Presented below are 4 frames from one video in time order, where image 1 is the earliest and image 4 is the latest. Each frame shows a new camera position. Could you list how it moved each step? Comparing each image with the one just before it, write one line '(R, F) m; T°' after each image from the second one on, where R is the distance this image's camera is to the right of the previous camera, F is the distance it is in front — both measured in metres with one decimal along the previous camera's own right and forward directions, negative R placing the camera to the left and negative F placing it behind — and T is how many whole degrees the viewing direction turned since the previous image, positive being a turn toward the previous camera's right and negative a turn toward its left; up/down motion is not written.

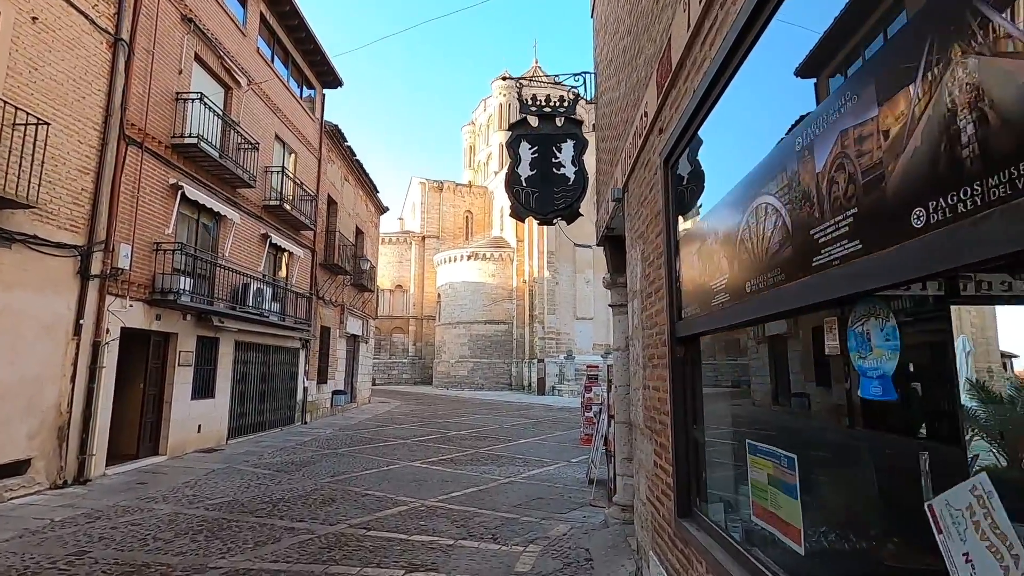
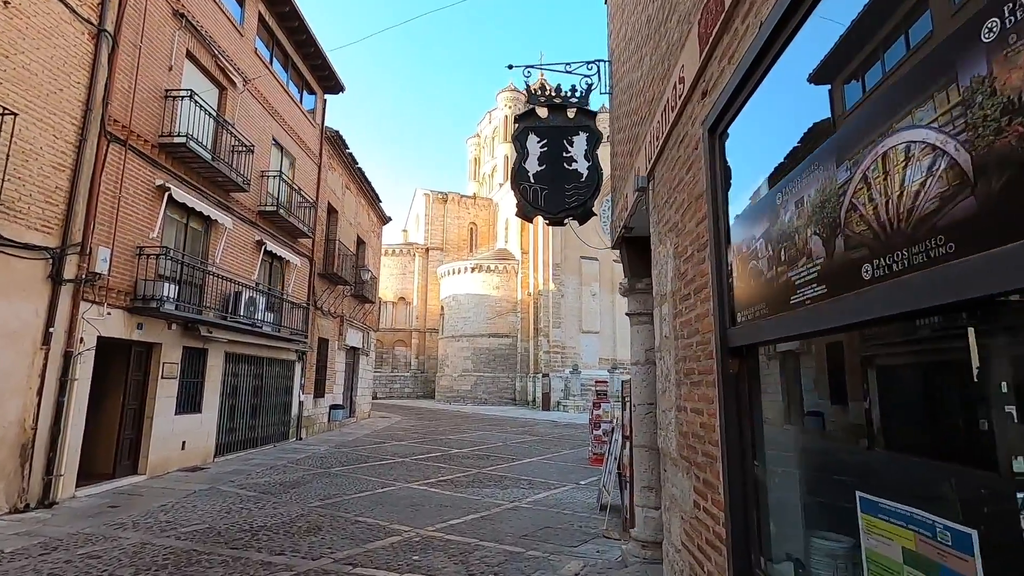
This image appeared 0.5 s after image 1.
(0.0, +0.6) m; 0°
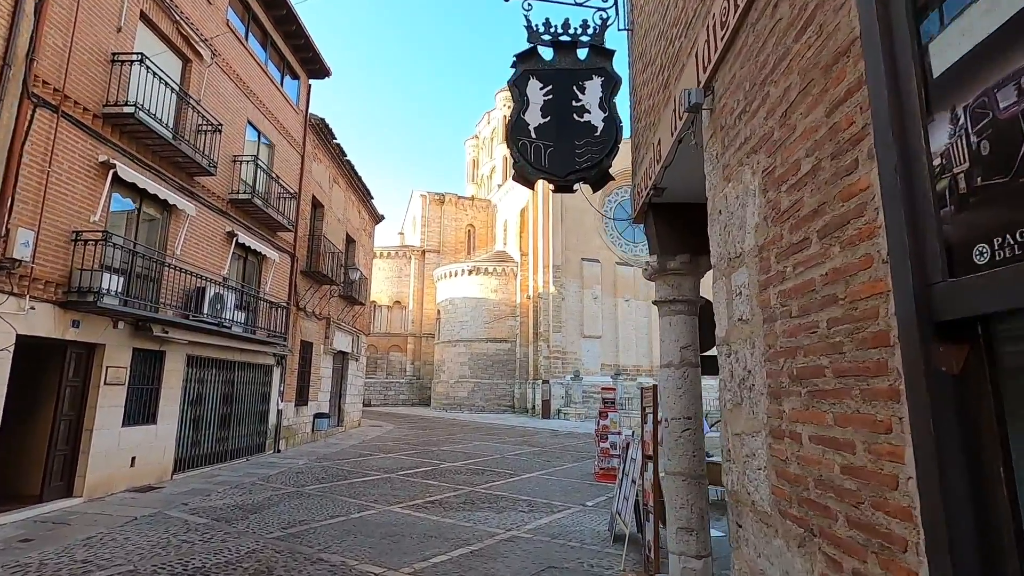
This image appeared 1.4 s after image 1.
(0.0, +1.1) m; 0°
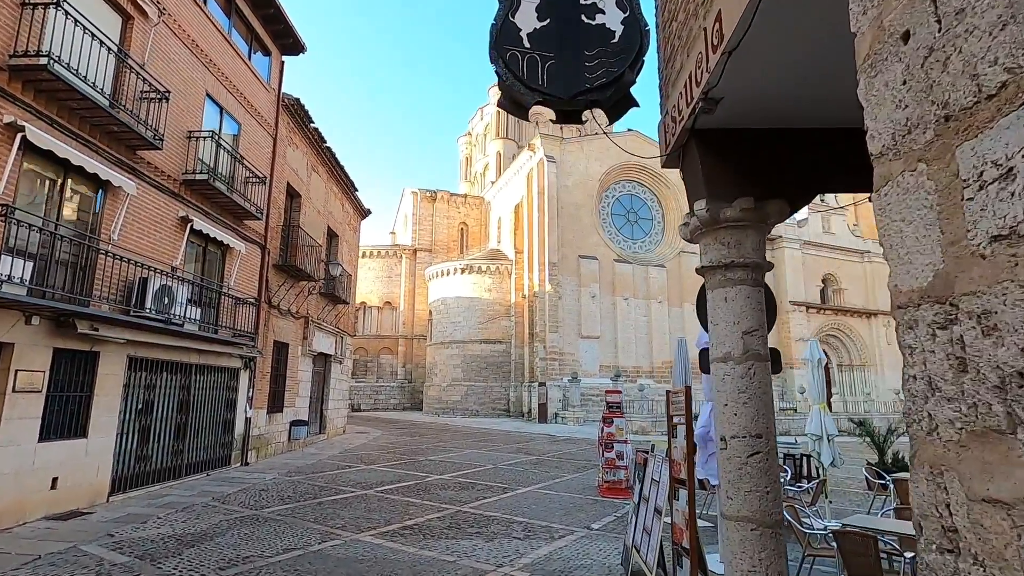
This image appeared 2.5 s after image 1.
(+0.1, +1.2) m; 0°
